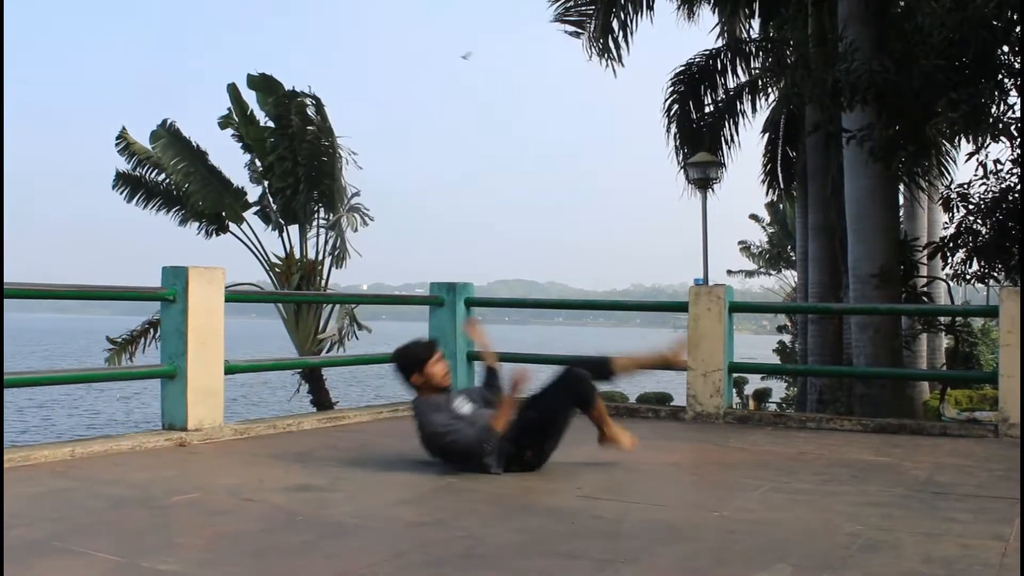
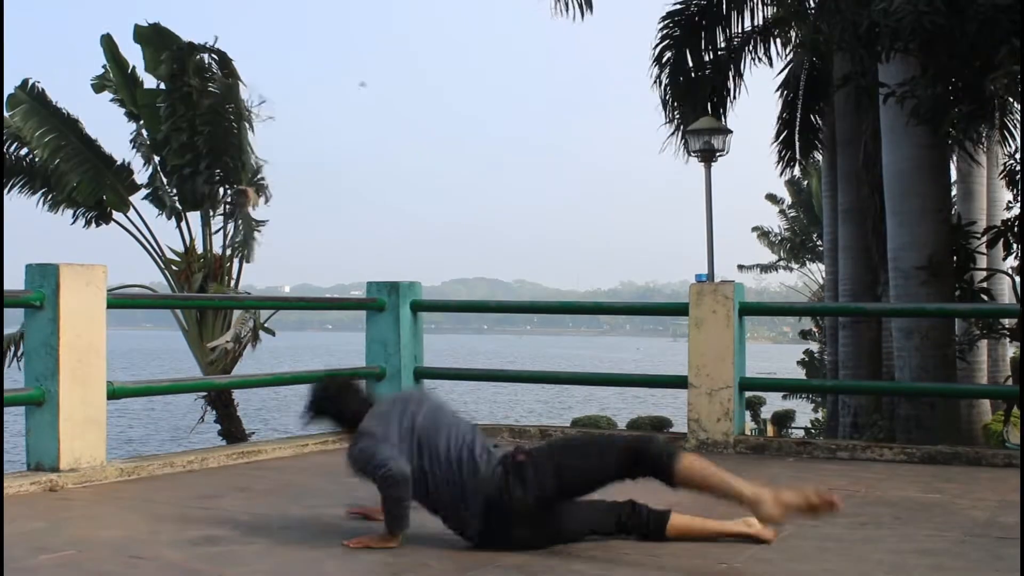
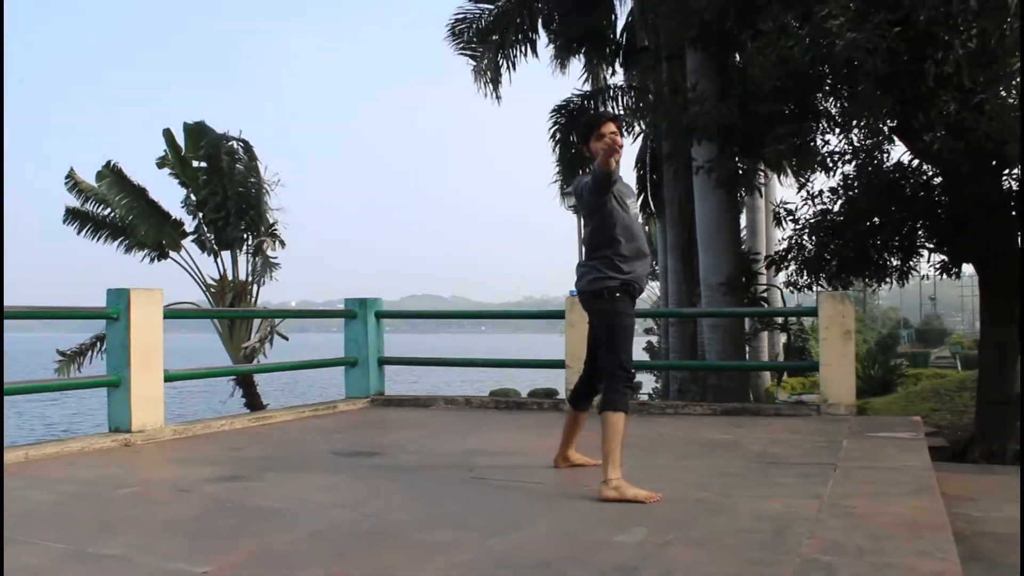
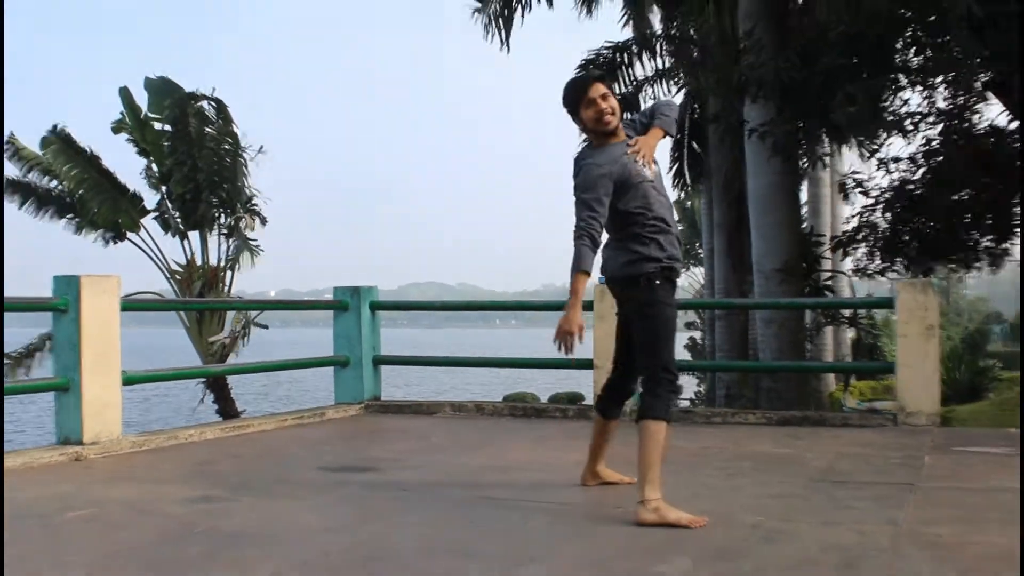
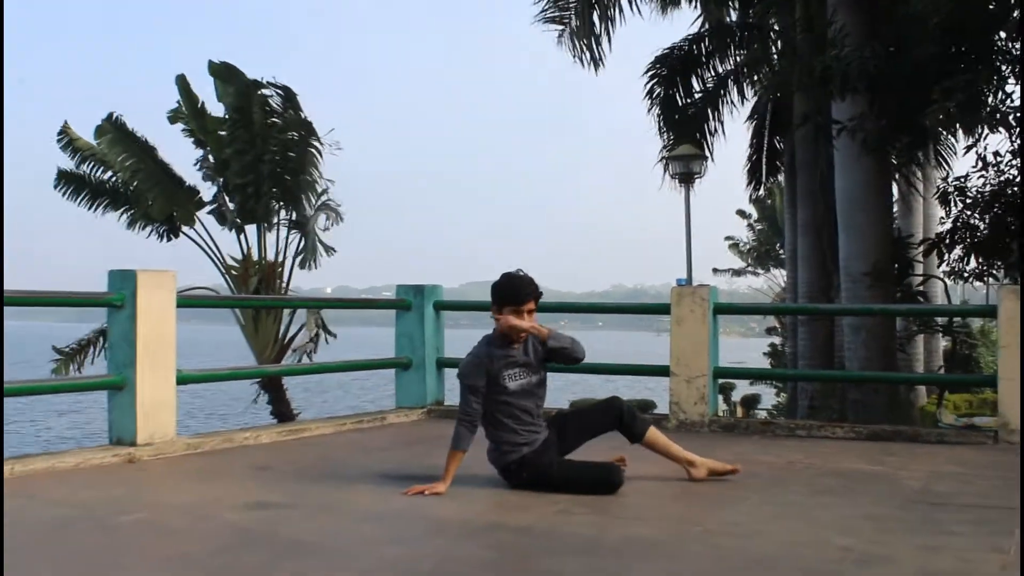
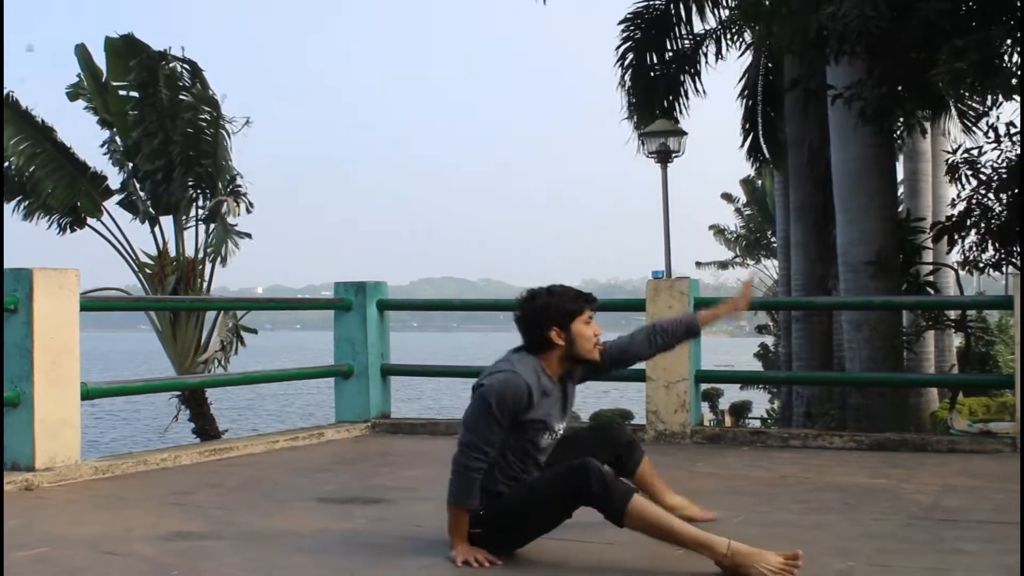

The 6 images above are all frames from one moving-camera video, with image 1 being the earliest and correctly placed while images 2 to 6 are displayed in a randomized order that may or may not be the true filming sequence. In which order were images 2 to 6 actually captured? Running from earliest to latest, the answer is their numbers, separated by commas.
5, 2, 6, 4, 3
